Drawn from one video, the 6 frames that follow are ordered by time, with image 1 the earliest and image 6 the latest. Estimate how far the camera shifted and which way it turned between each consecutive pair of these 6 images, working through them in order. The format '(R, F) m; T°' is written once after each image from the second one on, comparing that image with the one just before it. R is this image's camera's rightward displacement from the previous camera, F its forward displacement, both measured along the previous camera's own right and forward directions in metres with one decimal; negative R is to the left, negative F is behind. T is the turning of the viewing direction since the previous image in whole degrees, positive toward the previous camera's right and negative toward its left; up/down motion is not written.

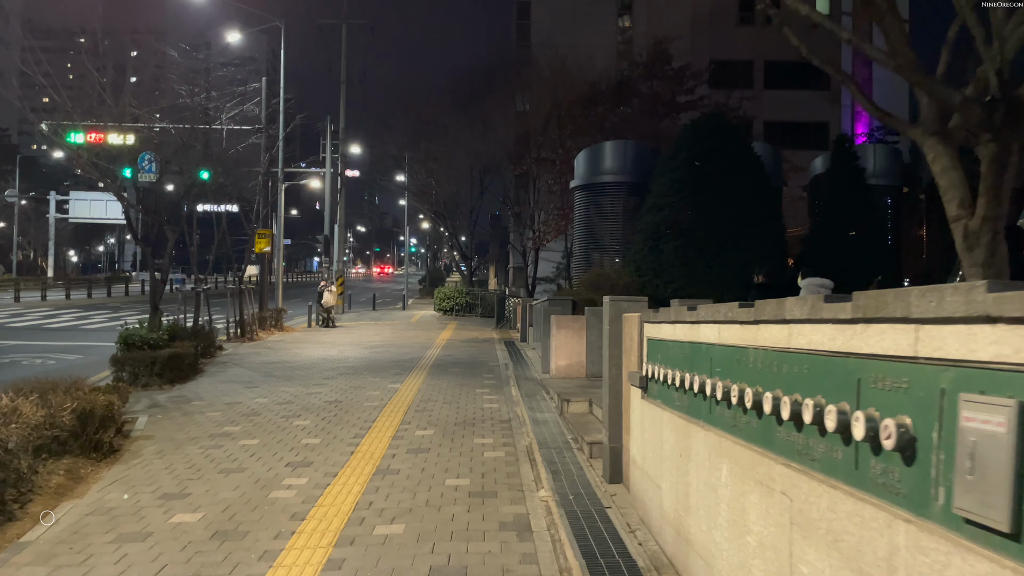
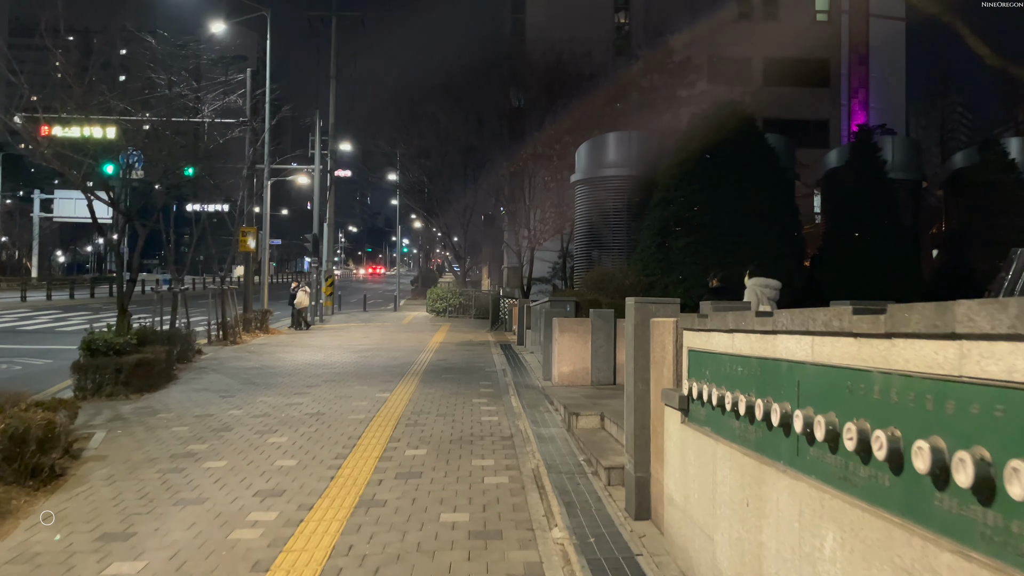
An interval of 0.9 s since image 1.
(-0.1, +0.9) m; +1°
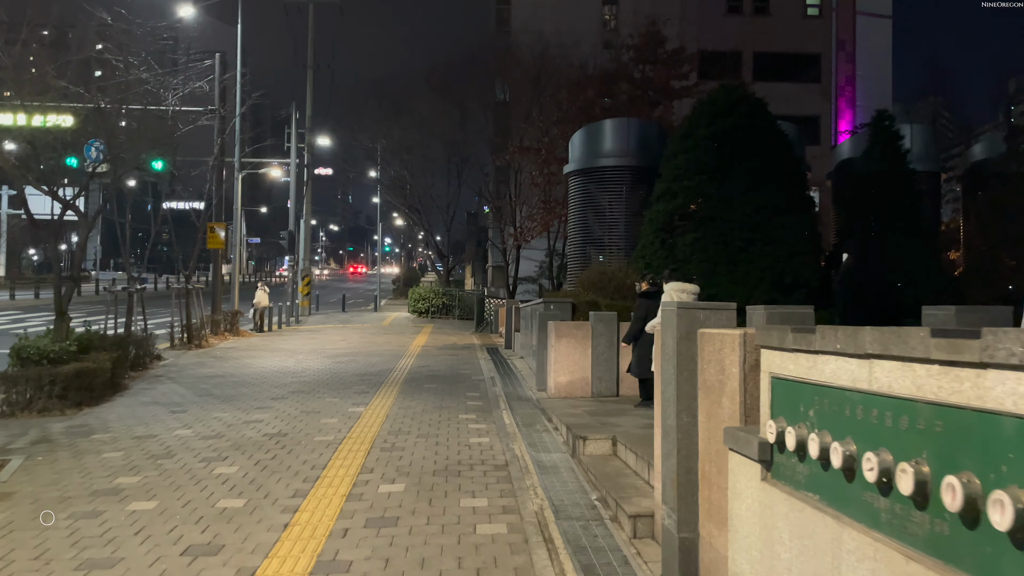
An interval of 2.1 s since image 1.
(-0.1, +1.2) m; +1°
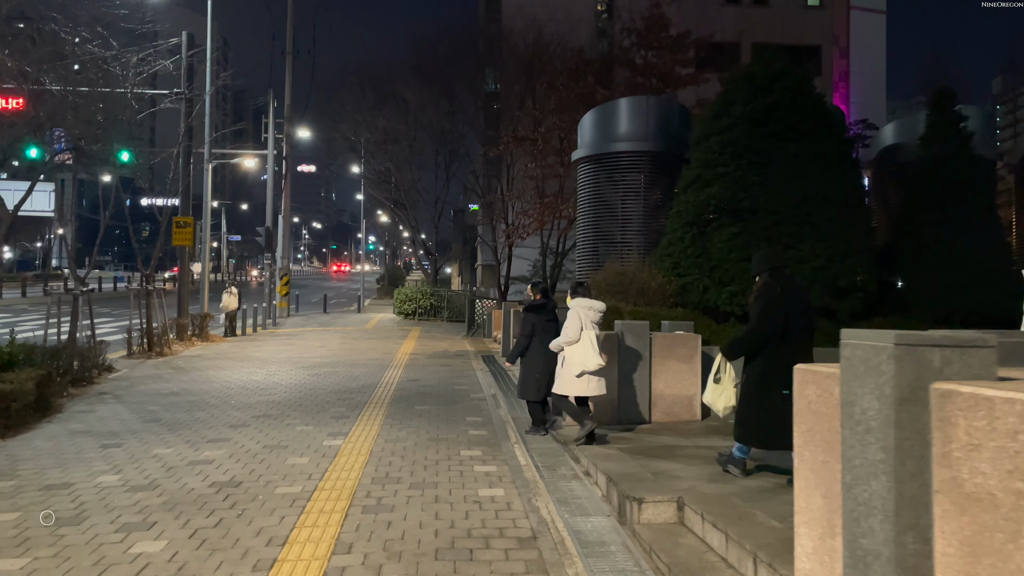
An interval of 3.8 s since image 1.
(-0.3, +1.6) m; +1°
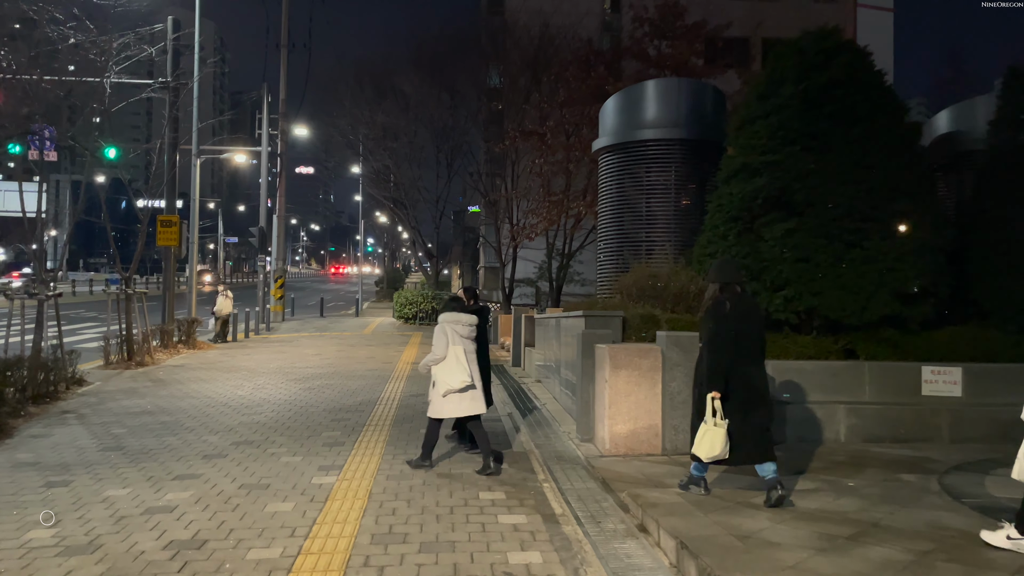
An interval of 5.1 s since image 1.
(-0.2, +1.2) m; 0°
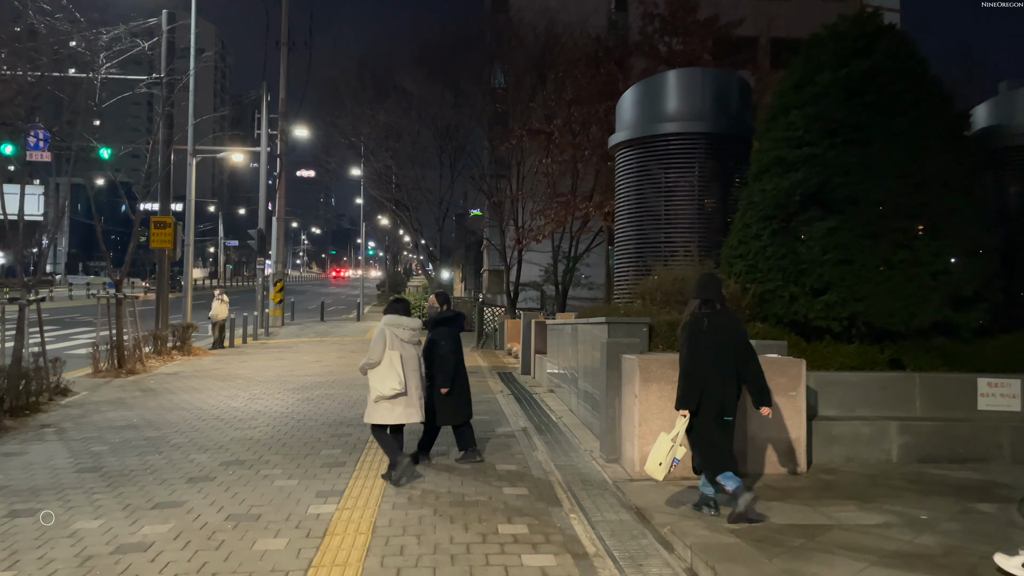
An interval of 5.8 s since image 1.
(-0.1, +0.7) m; 0°
